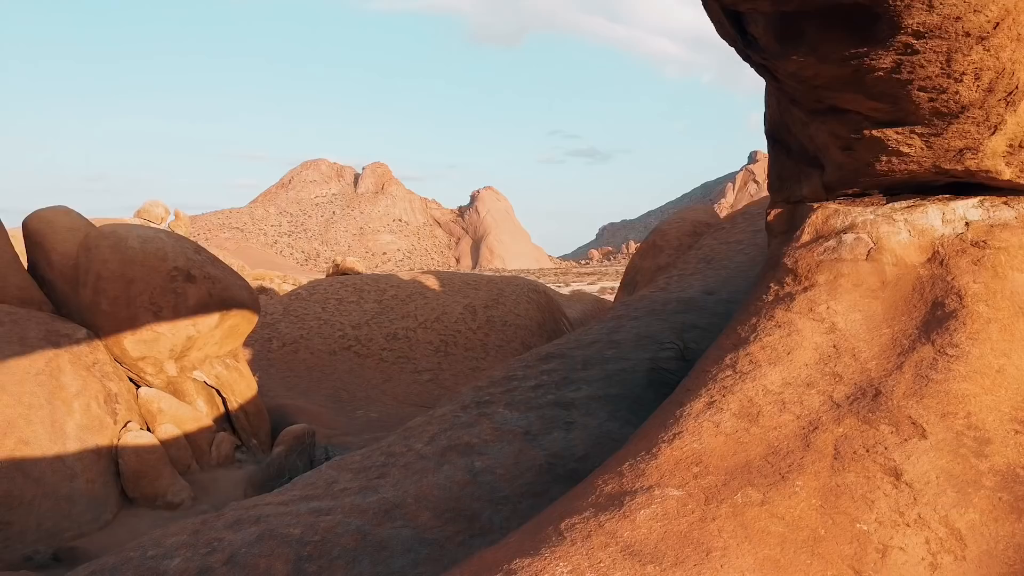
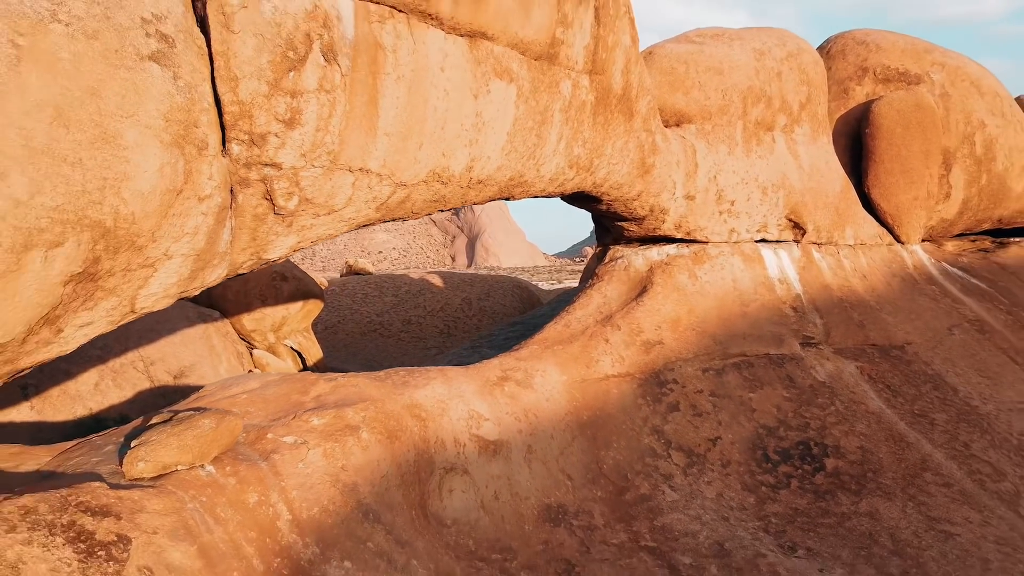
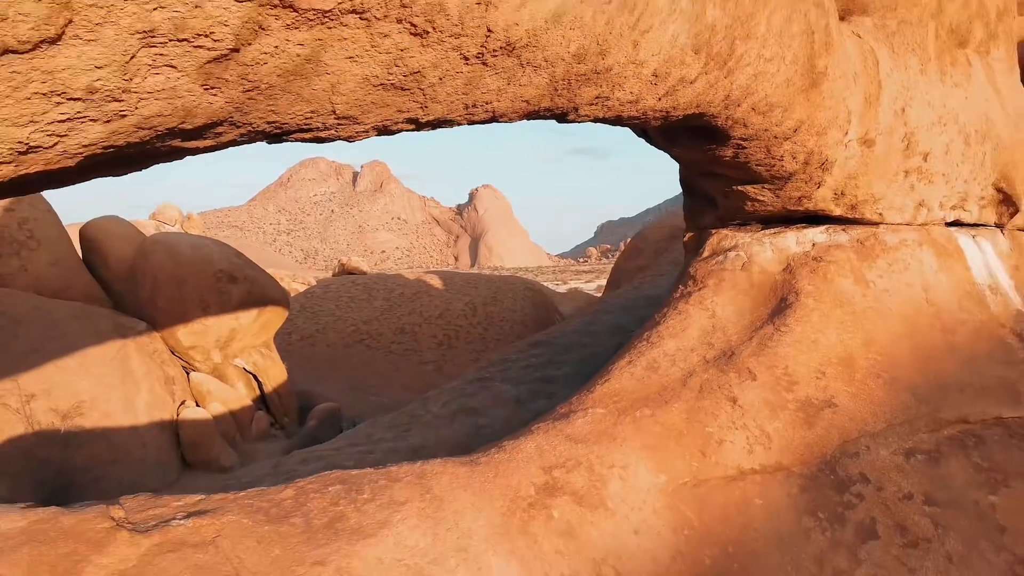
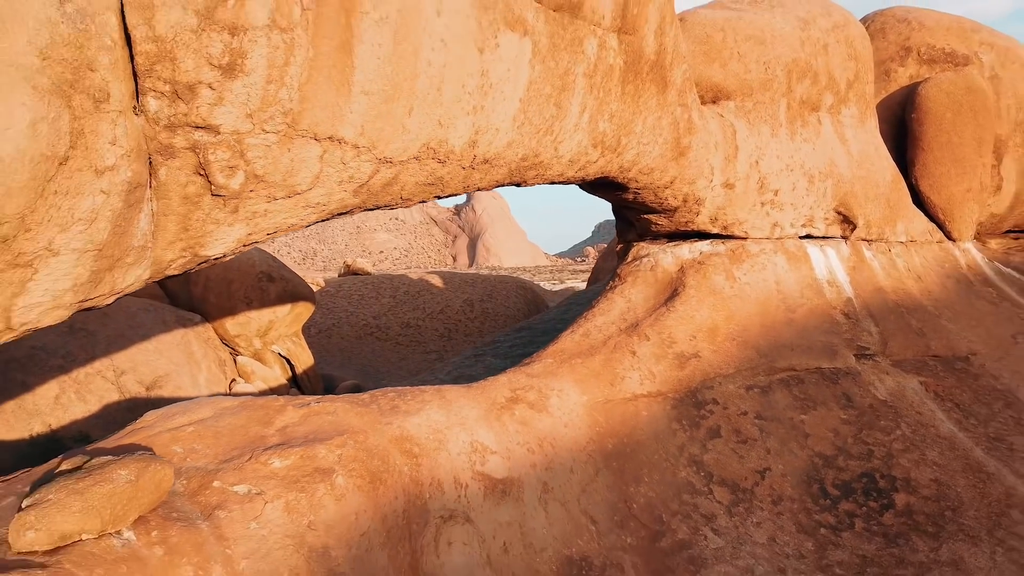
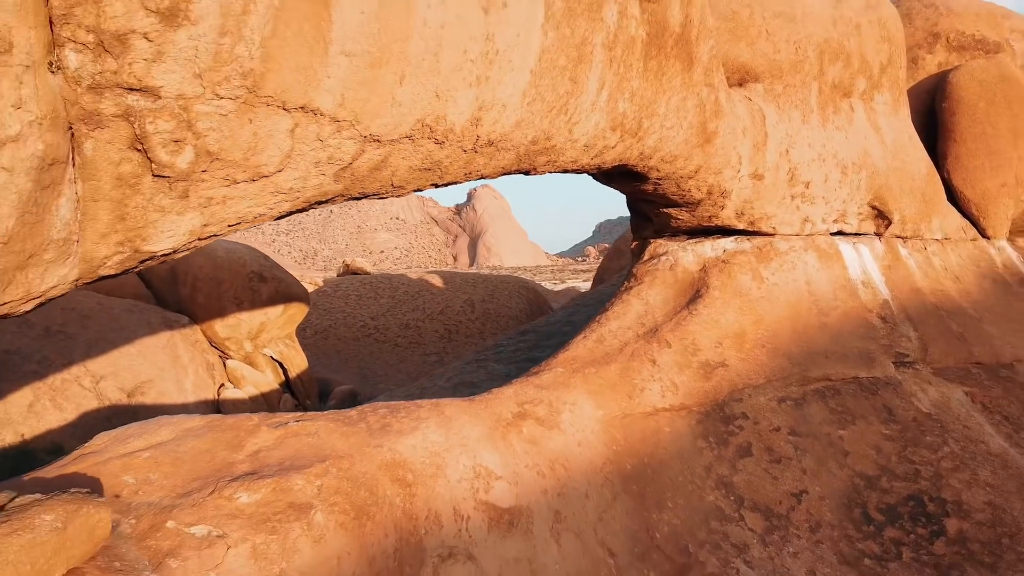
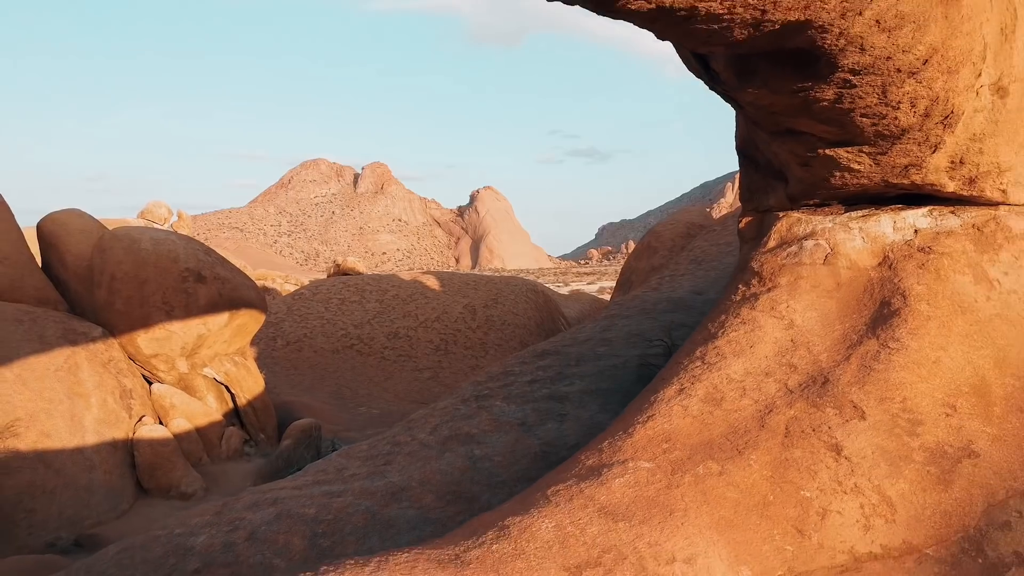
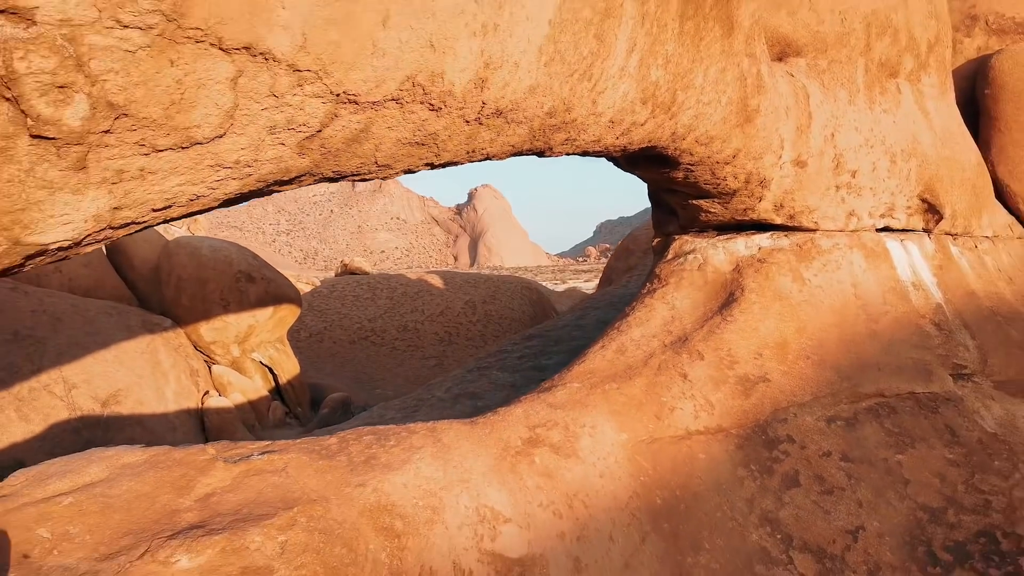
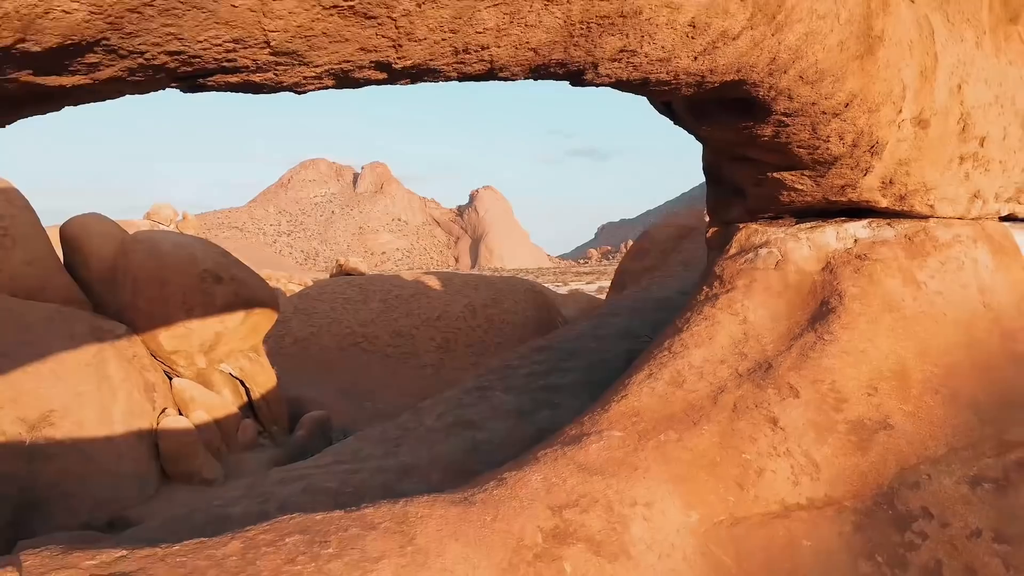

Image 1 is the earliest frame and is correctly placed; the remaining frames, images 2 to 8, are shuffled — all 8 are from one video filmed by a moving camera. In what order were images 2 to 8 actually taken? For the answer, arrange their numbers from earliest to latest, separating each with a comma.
6, 8, 3, 7, 5, 4, 2
